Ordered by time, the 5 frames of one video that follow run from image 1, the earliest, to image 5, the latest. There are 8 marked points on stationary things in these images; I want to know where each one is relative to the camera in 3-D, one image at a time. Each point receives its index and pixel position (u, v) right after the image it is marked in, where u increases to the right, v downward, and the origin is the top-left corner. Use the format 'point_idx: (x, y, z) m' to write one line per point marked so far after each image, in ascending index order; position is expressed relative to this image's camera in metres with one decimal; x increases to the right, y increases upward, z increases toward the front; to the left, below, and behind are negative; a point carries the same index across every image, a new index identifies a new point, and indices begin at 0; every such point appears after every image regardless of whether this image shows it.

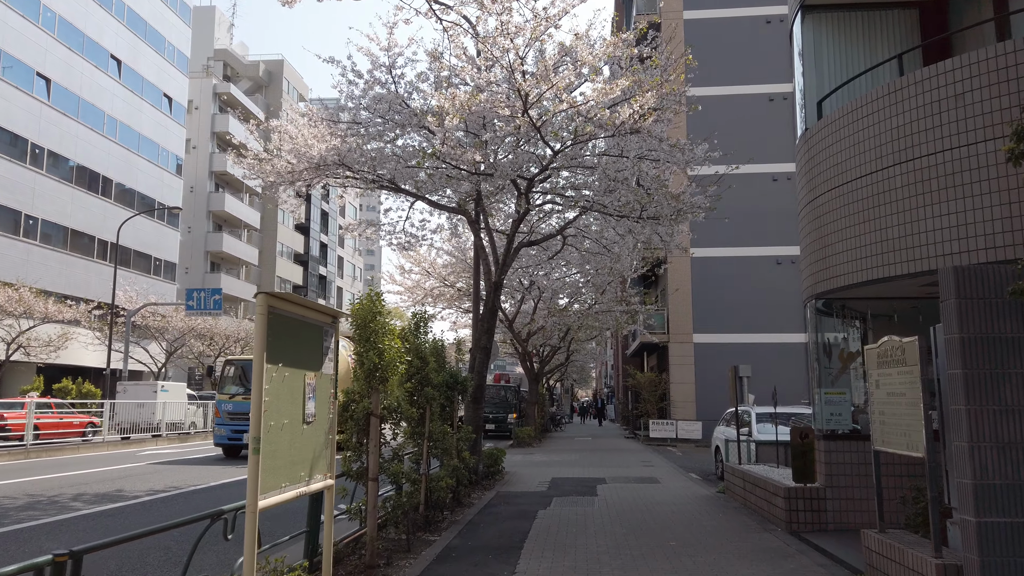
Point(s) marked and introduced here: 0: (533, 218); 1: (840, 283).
0: (+0.4, +1.4, +15.6) m
1: (+3.8, +0.1, +8.8) m
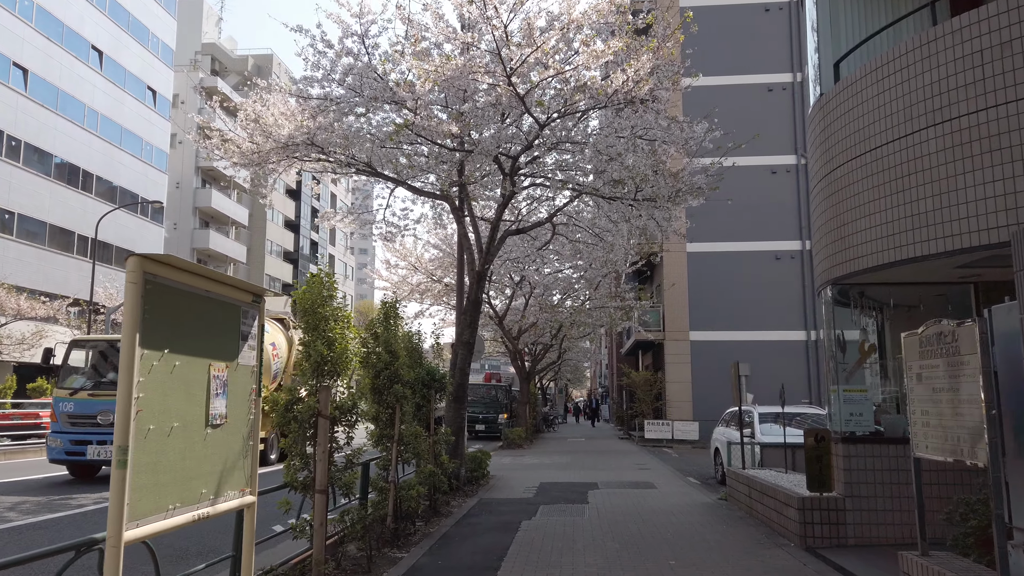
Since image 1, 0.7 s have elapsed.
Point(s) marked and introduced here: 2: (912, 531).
0: (+0.2, +1.6, +14.6) m
1: (+3.6, +0.2, +7.8) m
2: (+4.0, -2.4, +7.5) m
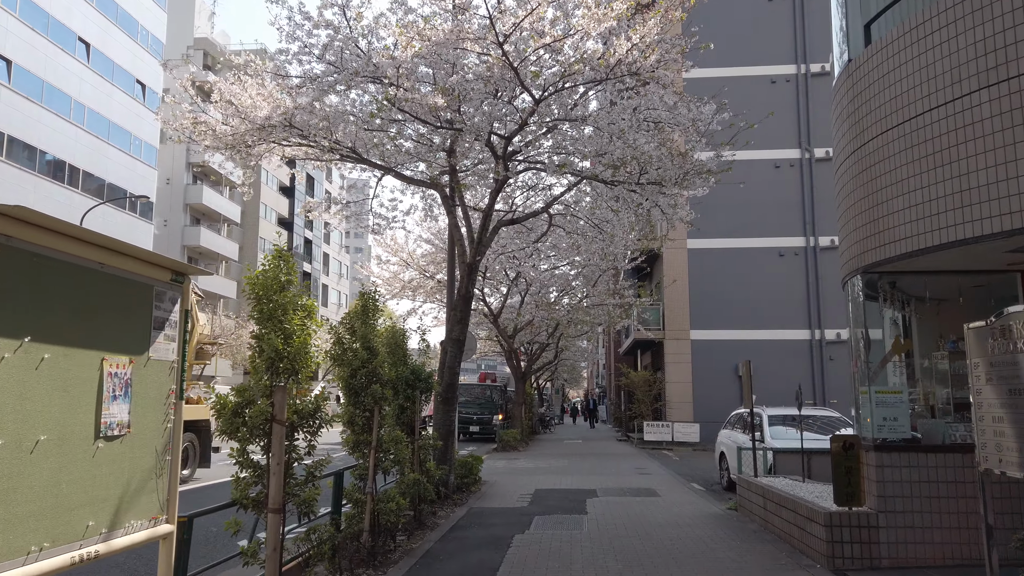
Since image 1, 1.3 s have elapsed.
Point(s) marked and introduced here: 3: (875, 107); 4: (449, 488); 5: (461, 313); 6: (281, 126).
0: (0.0, +1.7, +13.7) m
1: (+3.5, +0.3, +7.0) m
2: (+3.9, -2.3, +6.6) m
3: (+3.4, +1.7, +7.2) m
4: (-1.0, -3.1, +11.6) m
5: (-0.8, -0.4, +12.3) m
6: (-3.6, +2.6, +11.9) m
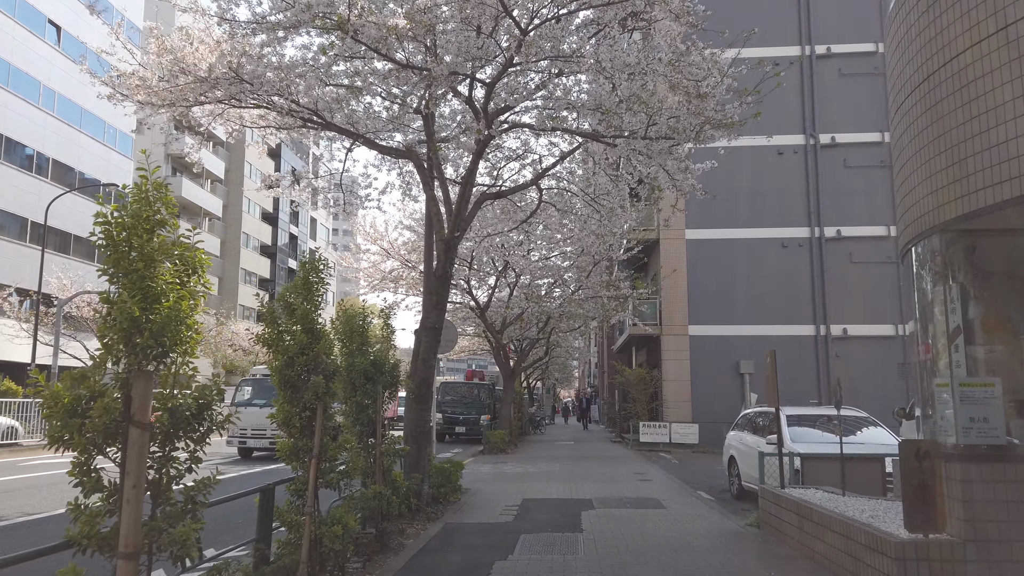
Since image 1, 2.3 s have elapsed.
0: (-0.2, +2.0, +12.1) m
1: (+3.3, +0.6, +5.4) m
2: (+3.7, -2.1, +5.1) m
3: (+3.3, +2.0, +5.6) m
4: (-1.2, -2.8, +10.0) m
5: (-1.1, -0.1, +10.7) m
6: (-3.9, +2.8, +10.3) m
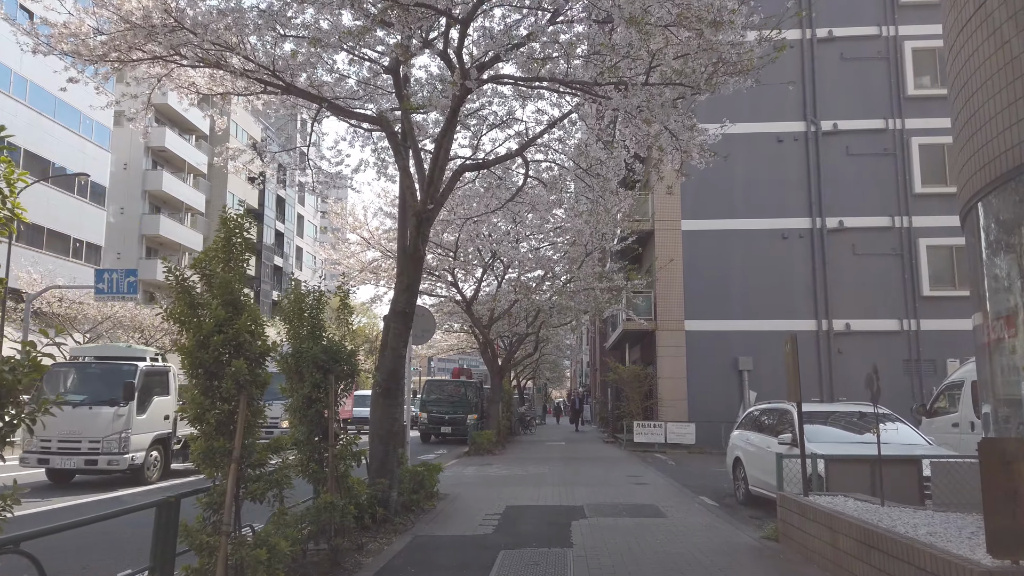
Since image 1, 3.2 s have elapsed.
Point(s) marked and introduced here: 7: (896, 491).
0: (-0.4, +2.2, +10.9) m
1: (+3.1, +0.9, +4.2) m
2: (+3.5, -1.8, +3.9) m
3: (+3.1, +2.2, +4.4) m
4: (-1.4, -2.6, +8.7) m
5: (-1.3, +0.1, +9.4) m
6: (-4.1, +3.1, +9.0) m
7: (+3.9, -2.1, +7.7) m
